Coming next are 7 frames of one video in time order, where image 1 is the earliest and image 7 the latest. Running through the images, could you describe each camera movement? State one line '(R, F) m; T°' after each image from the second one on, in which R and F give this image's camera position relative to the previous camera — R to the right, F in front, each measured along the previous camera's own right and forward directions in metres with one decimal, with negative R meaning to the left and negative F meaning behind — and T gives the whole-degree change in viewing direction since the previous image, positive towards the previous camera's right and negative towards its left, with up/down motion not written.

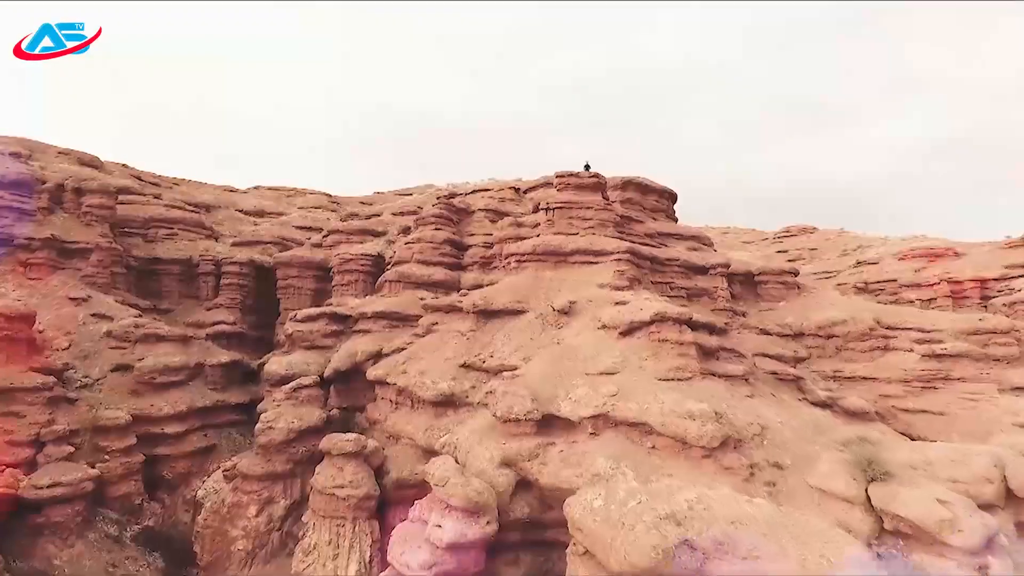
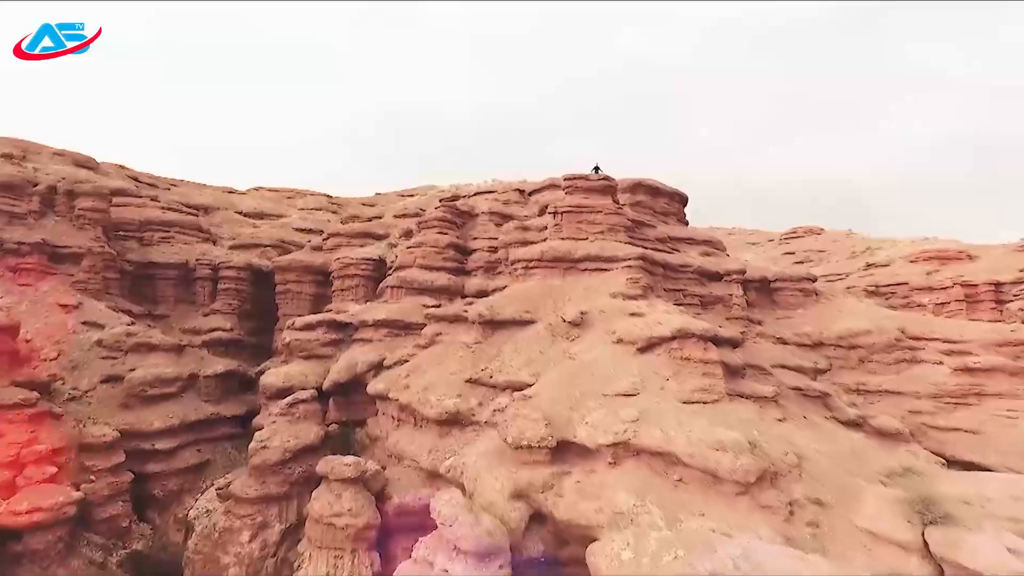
(-0.2, +0.6) m; 0°
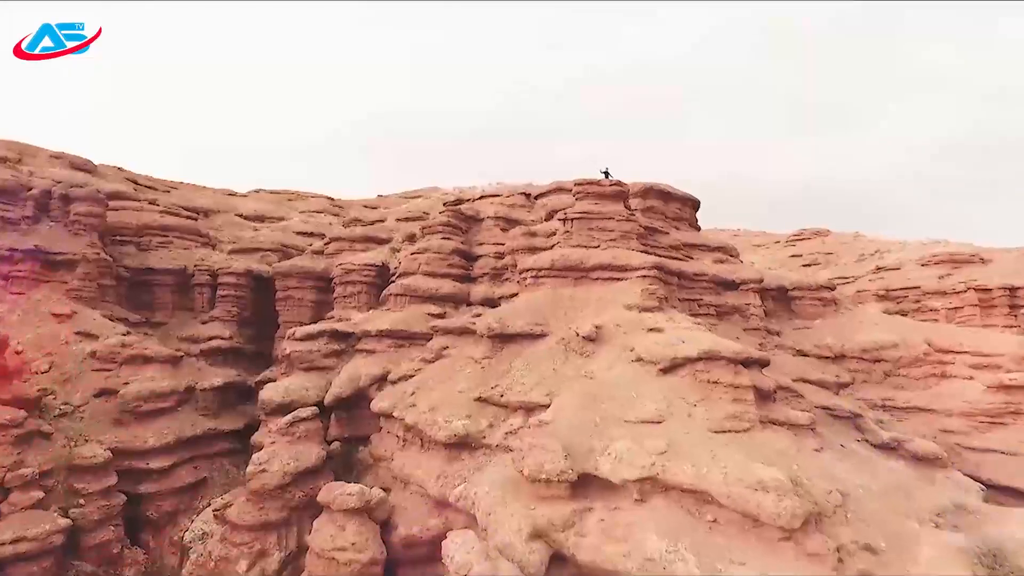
(-0.2, +0.6) m; 0°
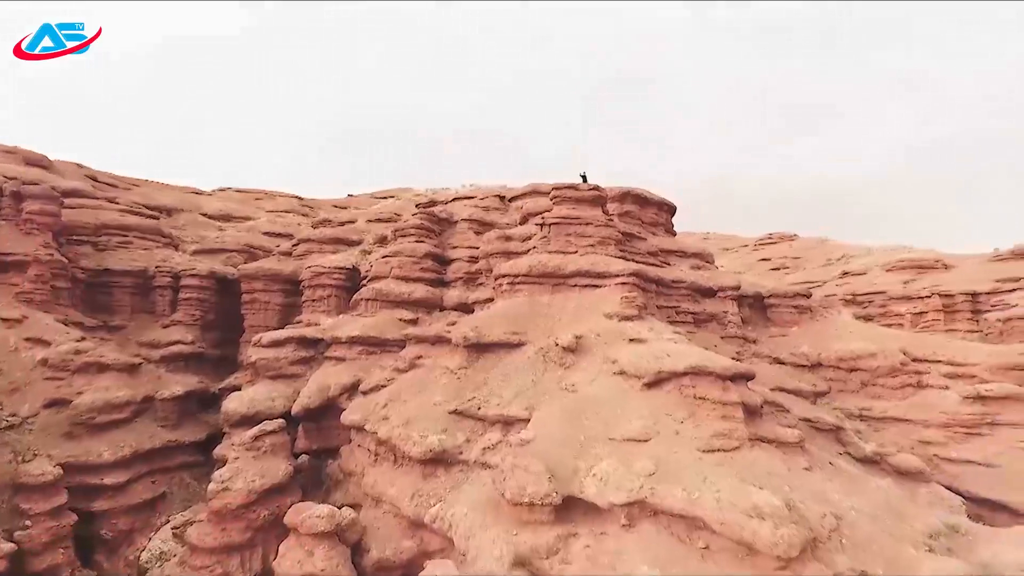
(-0.1, +0.4) m; +3°
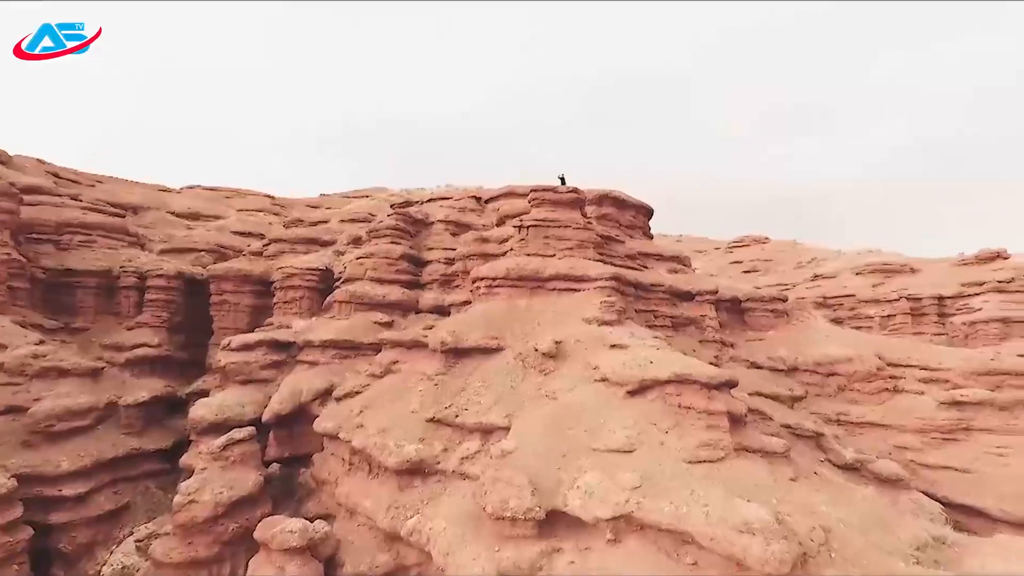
(-0.1, +0.2) m; +2°
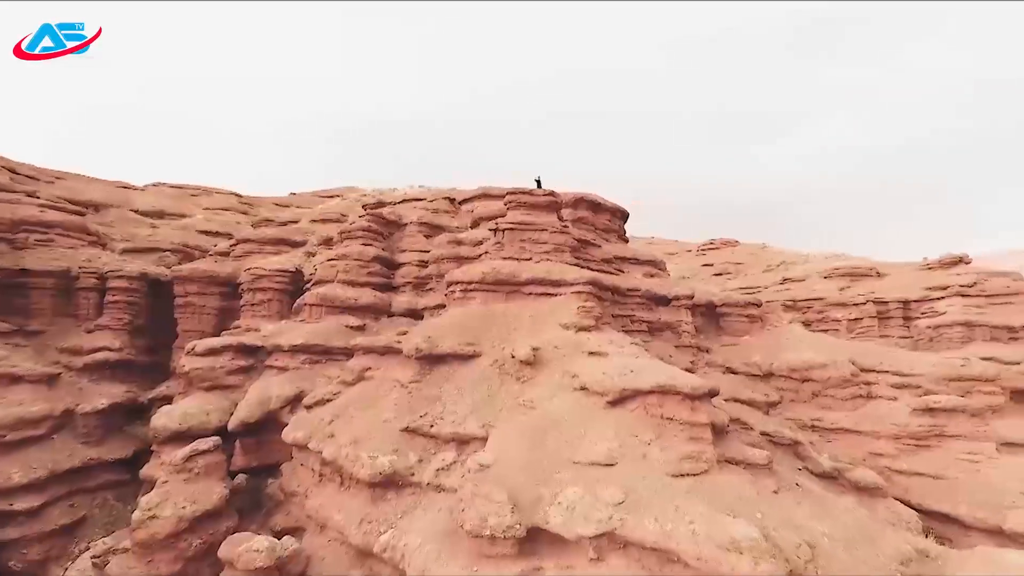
(-0.1, +0.2) m; +3°
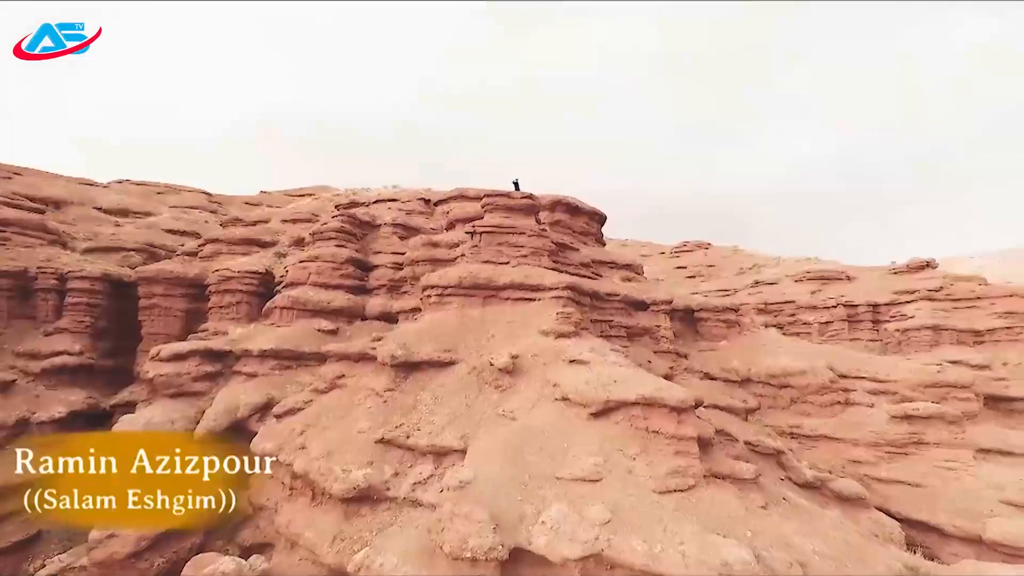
(-0.1, +0.3) m; +2°
